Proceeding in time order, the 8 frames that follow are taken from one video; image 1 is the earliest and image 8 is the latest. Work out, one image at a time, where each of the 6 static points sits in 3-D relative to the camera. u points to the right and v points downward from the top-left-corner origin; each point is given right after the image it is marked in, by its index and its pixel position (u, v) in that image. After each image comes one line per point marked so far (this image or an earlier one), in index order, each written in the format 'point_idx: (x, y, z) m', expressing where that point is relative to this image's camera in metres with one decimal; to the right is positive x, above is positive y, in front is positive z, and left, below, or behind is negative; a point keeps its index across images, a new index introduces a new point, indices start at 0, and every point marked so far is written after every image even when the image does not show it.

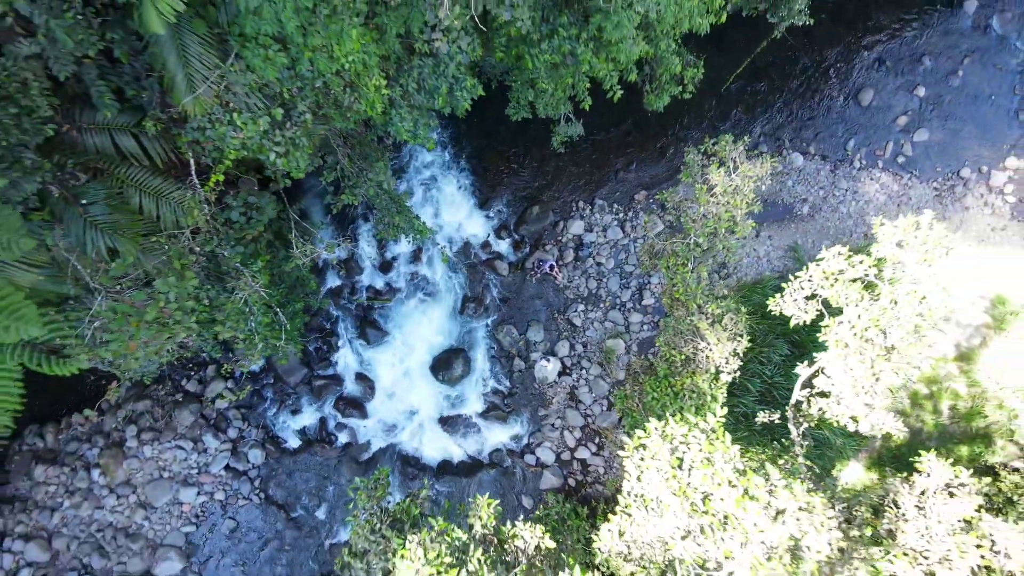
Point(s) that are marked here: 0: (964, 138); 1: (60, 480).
0: (+6.7, +2.2, +9.2) m
1: (-5.8, -2.4, +7.8) m
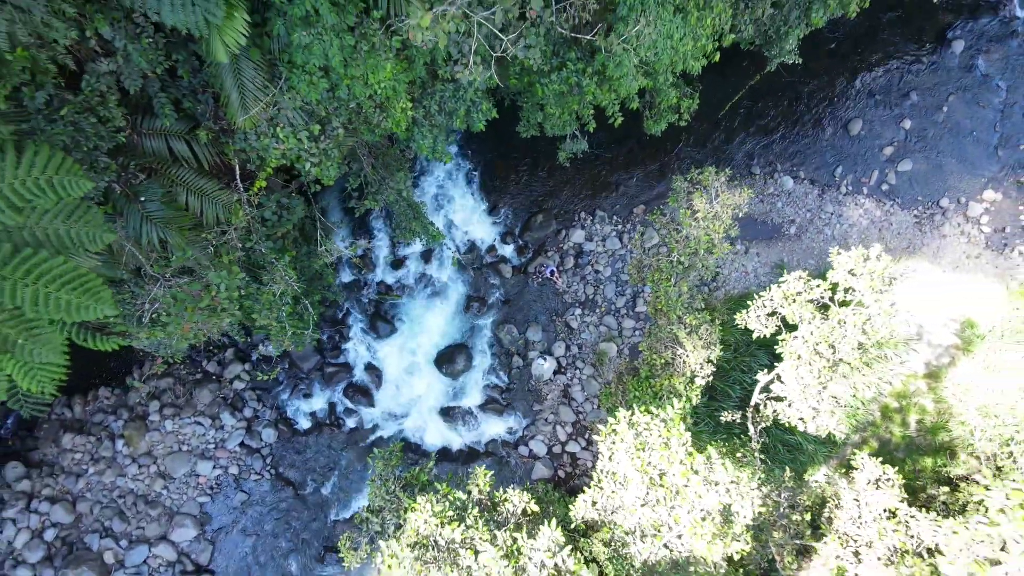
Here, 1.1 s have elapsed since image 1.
0: (+6.8, +1.9, +9.8) m
1: (-5.9, -2.2, +8.5) m
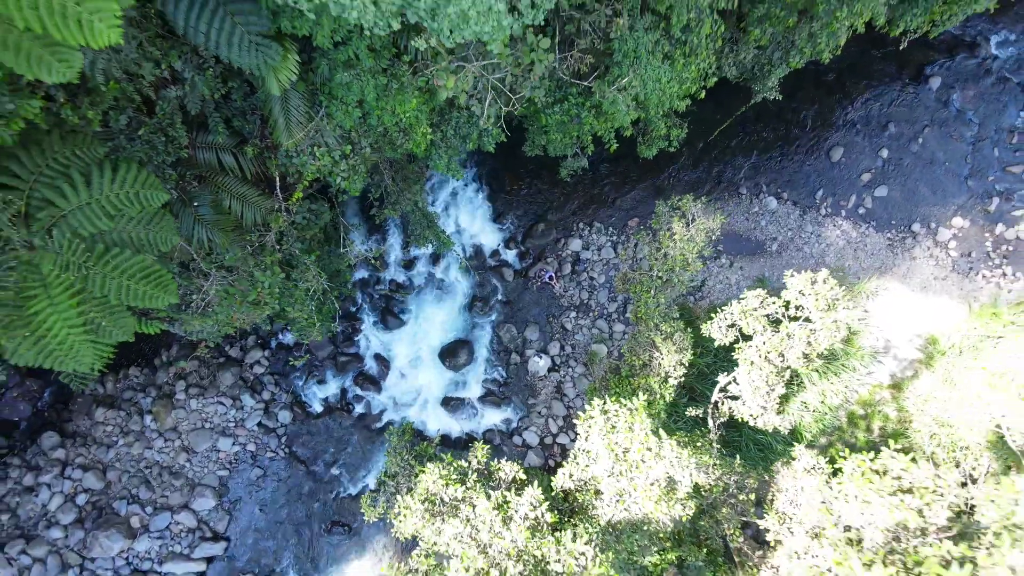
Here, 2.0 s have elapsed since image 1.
0: (+6.9, +1.5, +10.5) m
1: (-6.0, -2.0, +9.3) m
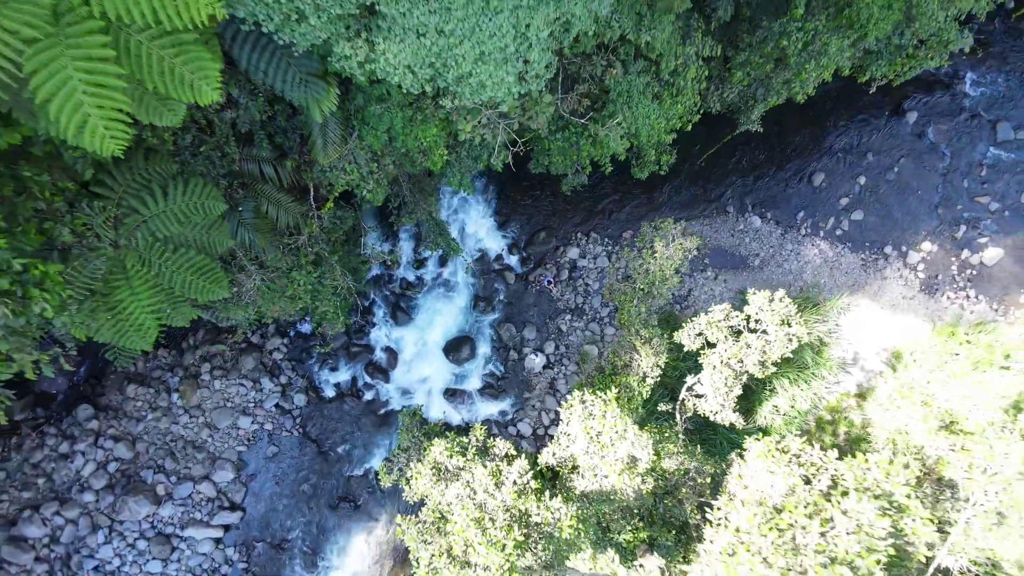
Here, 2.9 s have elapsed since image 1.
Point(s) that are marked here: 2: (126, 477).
0: (+7.0, +1.2, +11.4) m
1: (-6.0, -1.8, +10.3) m
2: (-6.2, -3.0, +9.9) m
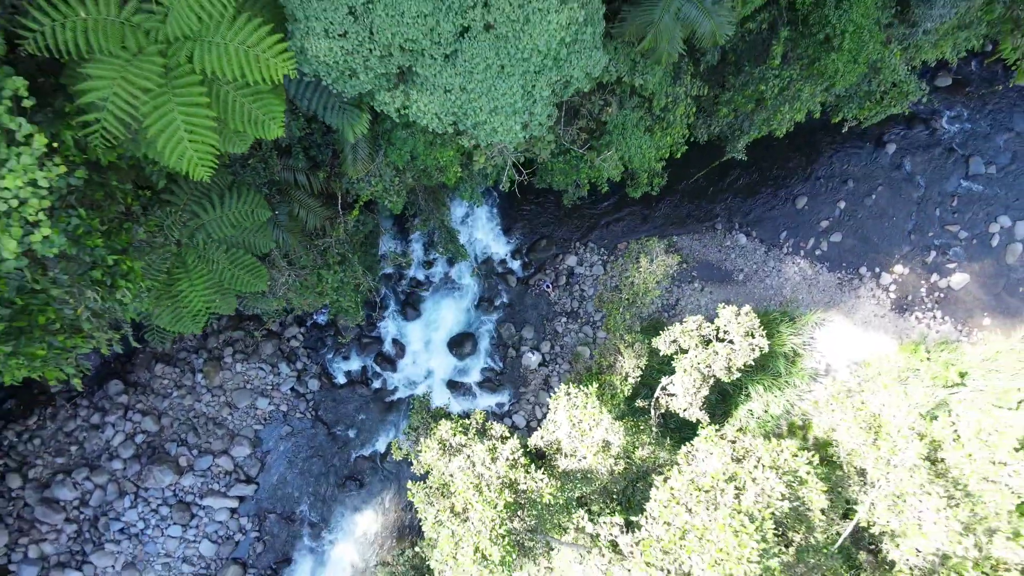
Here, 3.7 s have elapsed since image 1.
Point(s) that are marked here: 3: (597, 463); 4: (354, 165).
0: (+7.0, +0.9, +12.3) m
1: (-6.1, -1.6, +11.2) m
2: (-6.3, -2.8, +10.9) m
3: (+0.9, -1.9, +6.8) m
4: (-1.9, +1.4, +7.4) m
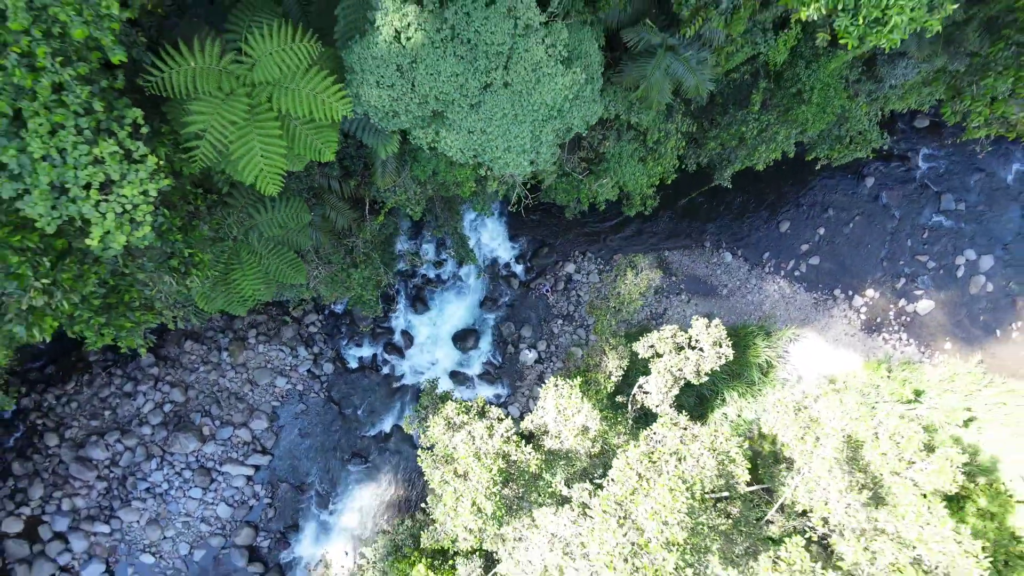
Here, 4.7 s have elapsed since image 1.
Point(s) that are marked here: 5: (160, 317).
0: (+7.1, +0.4, +13.4) m
1: (-6.1, -1.3, +12.4) m
2: (-6.4, -2.5, +12.0) m
3: (+0.8, -2.0, +7.9) m
4: (-1.8, +1.5, +8.5) m
5: (-4.0, -0.3, +7.2) m
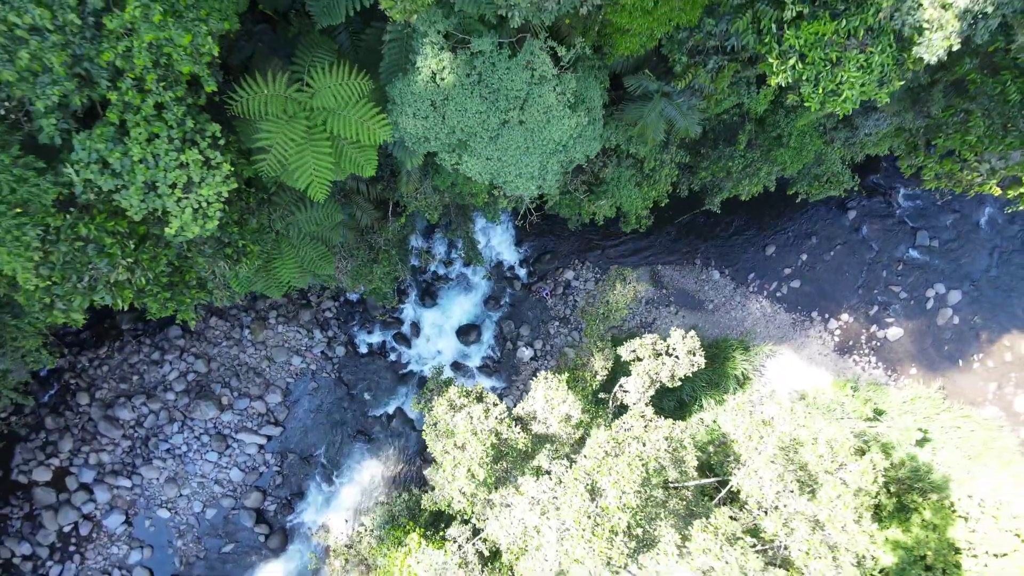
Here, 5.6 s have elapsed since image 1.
0: (+7.2, -0.1, +14.5) m
1: (-6.1, -0.9, +13.5) m
2: (-6.5, -2.0, +13.2) m
3: (+0.7, -2.1, +9.0) m
4: (-1.6, +1.6, +9.6) m
5: (-4.0, -0.1, +8.3) m
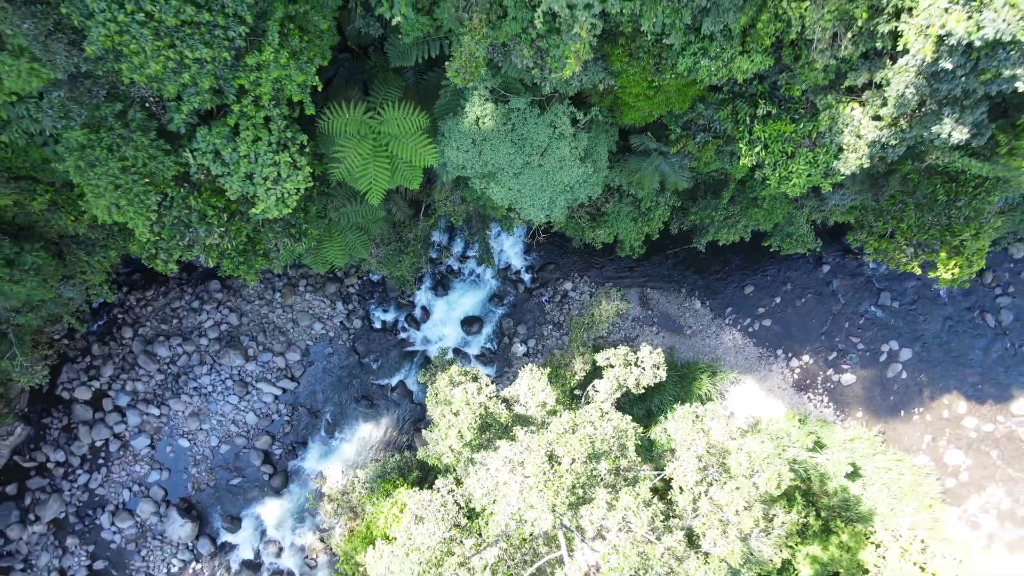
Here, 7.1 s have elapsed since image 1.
0: (+7.2, -1.2, +16.2) m
1: (-6.1, 0.0, +15.4) m
2: (-6.6, -1.2, +15.1) m
3: (+0.4, -2.2, +10.8) m
4: (-1.3, +1.7, +11.5) m
5: (-3.9, +0.4, +10.1) m
